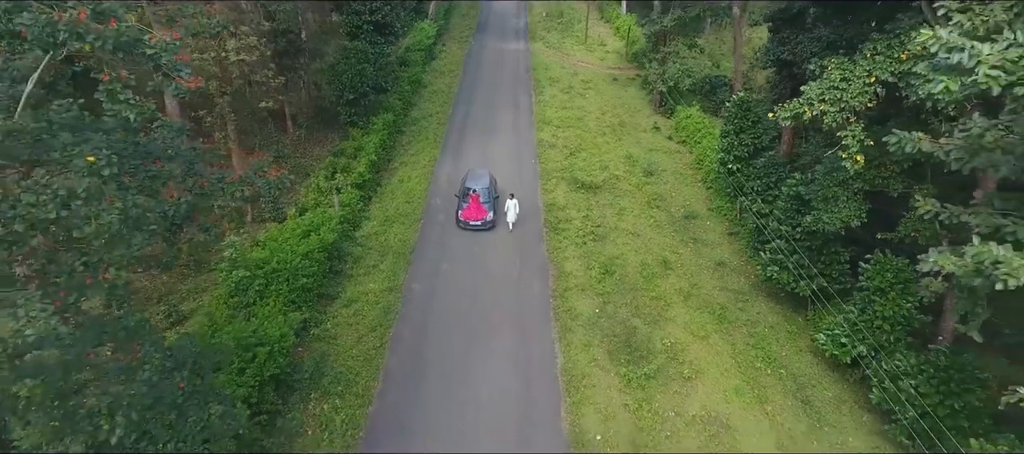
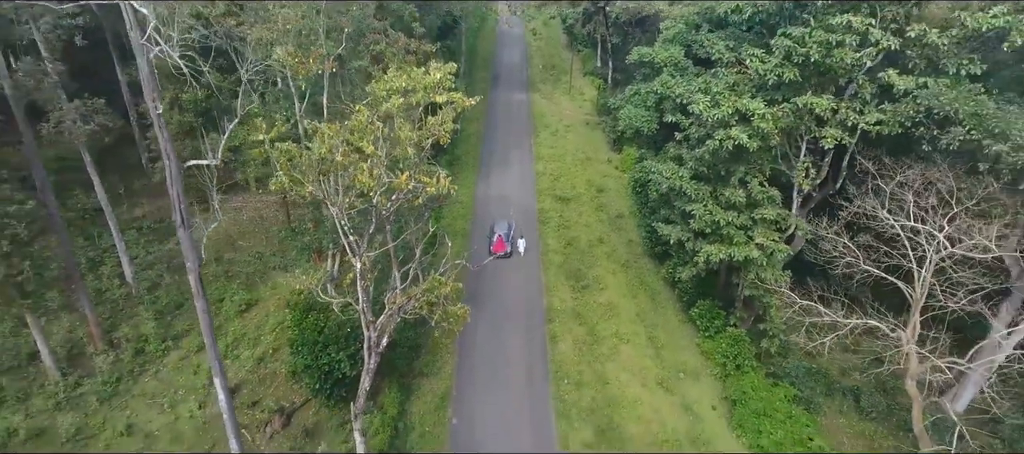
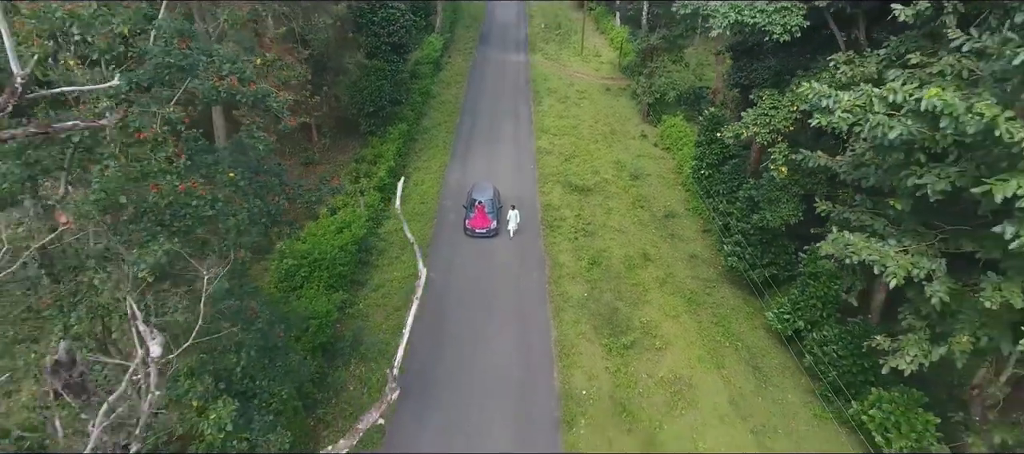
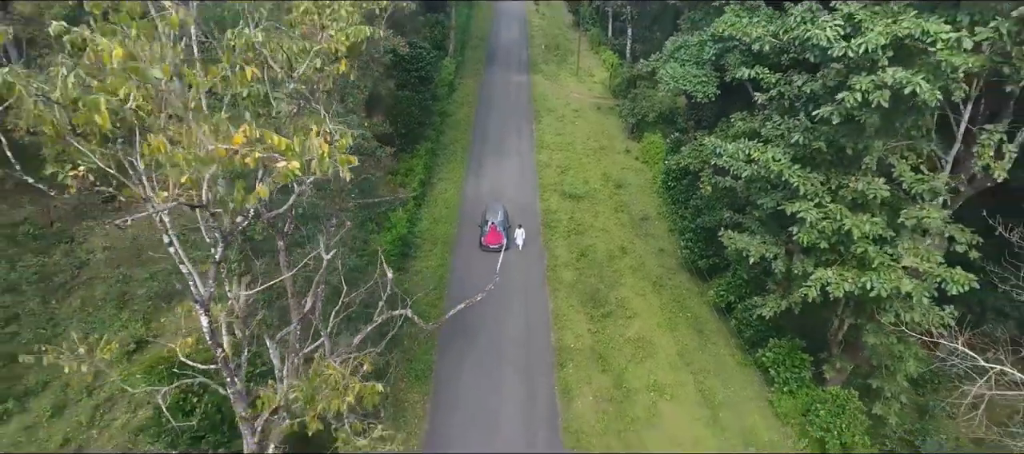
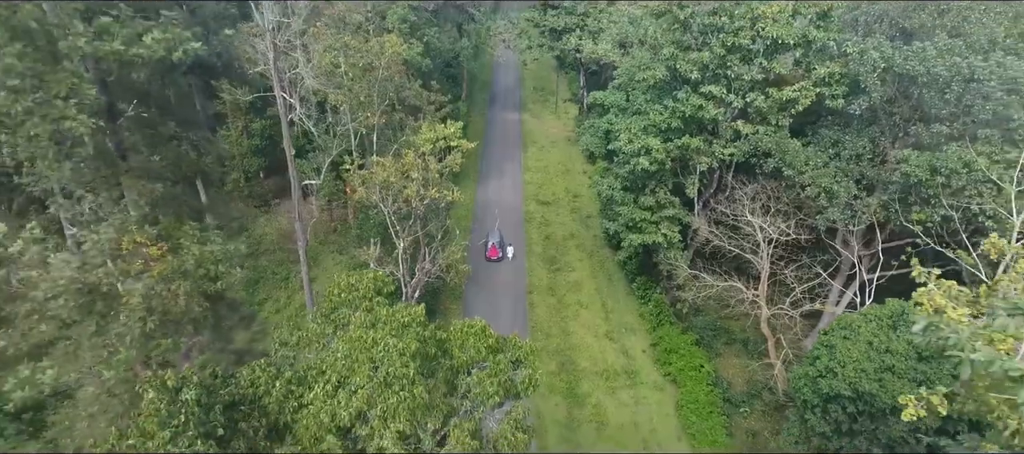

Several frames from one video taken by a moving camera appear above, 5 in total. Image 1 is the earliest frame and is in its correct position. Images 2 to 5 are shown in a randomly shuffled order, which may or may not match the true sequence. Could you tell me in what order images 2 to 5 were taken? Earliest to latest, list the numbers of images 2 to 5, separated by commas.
3, 4, 2, 5
